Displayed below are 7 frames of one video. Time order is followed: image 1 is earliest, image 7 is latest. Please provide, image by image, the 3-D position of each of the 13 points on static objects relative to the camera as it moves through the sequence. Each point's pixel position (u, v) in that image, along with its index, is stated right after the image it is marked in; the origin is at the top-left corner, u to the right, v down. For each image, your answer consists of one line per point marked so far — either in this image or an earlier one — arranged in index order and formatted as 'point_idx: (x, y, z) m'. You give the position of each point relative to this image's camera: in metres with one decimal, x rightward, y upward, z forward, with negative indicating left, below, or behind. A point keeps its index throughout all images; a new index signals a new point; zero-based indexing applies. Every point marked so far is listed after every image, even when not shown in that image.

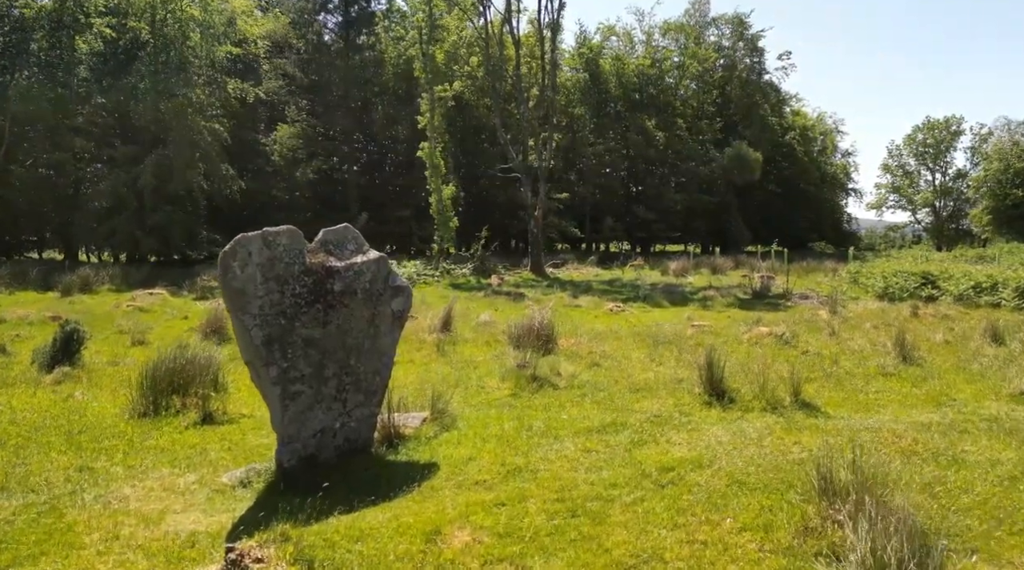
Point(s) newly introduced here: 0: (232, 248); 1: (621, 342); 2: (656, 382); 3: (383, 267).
0: (-2.6, +0.3, +9.2) m
1: (+1.7, -0.9, +15.2) m
2: (+1.8, -1.2, +12.2) m
3: (-1.3, +0.2, +9.9) m
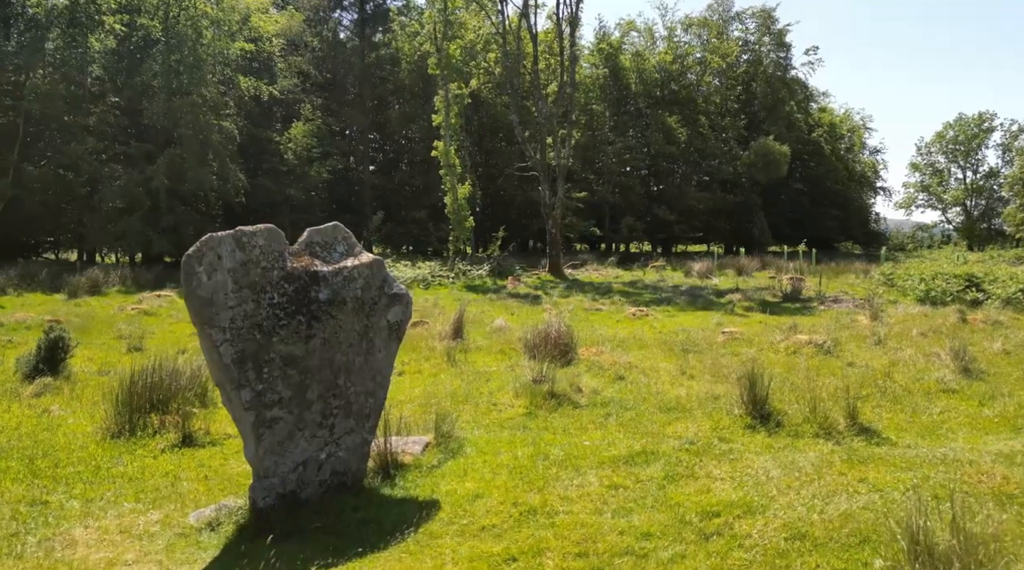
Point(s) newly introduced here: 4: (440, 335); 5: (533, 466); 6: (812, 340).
0: (-2.5, +0.3, +7.9) m
1: (+1.9, -0.9, +13.9) m
2: (+1.9, -1.3, +10.8) m
3: (-1.2, +0.1, +8.6) m
4: (-1.1, -0.7, +14.8) m
5: (+0.2, -1.7, +9.0) m
6: (+4.3, -0.8, +14.0) m
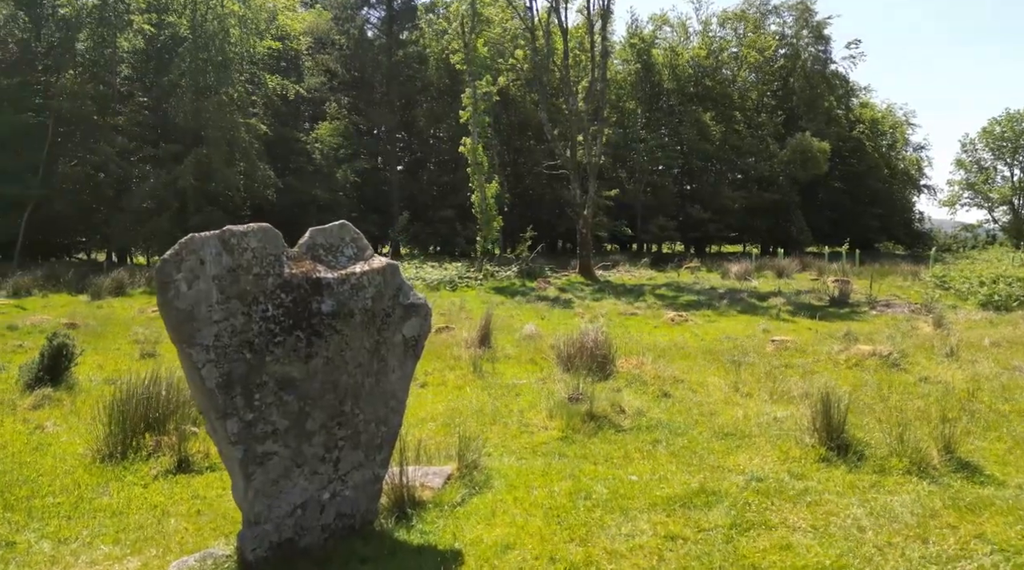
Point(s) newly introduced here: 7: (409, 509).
0: (-2.2, +0.2, +6.7) m
1: (+2.3, -1.0, +12.6) m
2: (+2.3, -1.4, +9.5) m
3: (-0.9, +0.1, +7.4) m
4: (-0.7, -0.8, +13.5) m
5: (+0.5, -1.7, +7.7) m
6: (+4.7, -0.9, +12.6) m
7: (-0.8, -1.7, +7.7) m
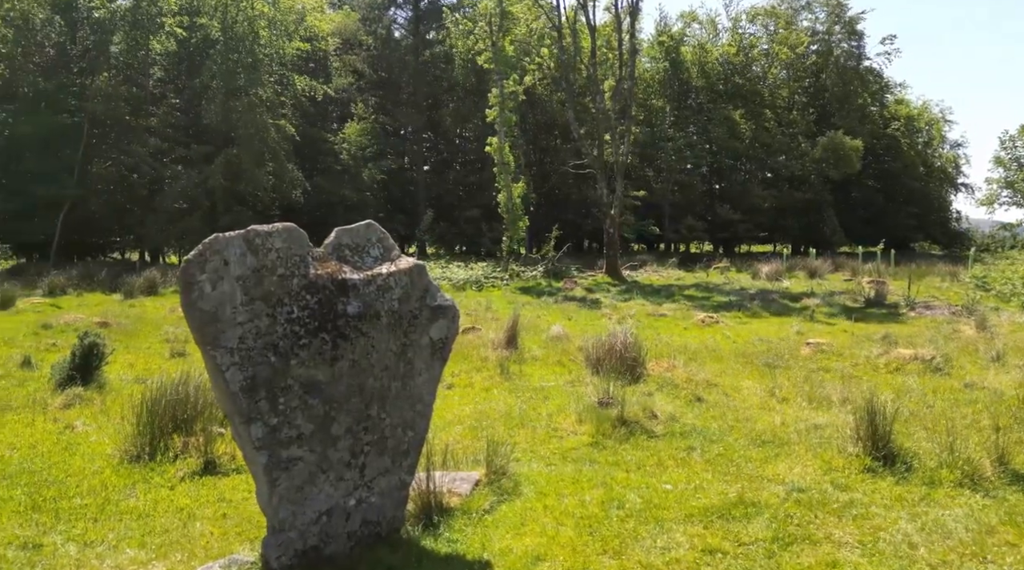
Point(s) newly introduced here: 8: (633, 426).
0: (-2.0, +0.2, +6.5) m
1: (+2.6, -1.0, +12.3) m
2: (+2.6, -1.4, +9.2) m
3: (-0.7, 0.0, +7.2) m
4: (-0.3, -0.8, +13.3) m
5: (+0.7, -1.8, +7.5) m
6: (+5.1, -0.9, +12.3) m
7: (-0.6, -1.7, +7.5) m
8: (+1.2, -1.3, +9.4) m
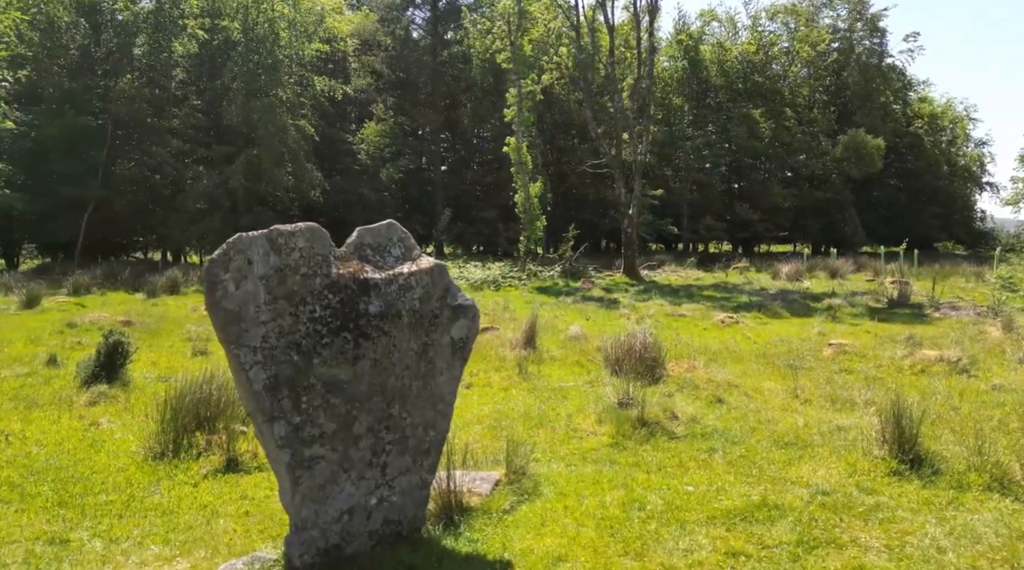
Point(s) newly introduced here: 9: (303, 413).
0: (-1.9, +0.2, +6.6) m
1: (+2.9, -1.0, +12.2) m
2: (+2.7, -1.4, +9.1) m
3: (-0.5, 0.0, +7.2) m
4: (0.0, -0.8, +13.3) m
5: (+0.9, -1.8, +7.5) m
6: (+5.3, -0.9, +12.2) m
7: (-0.4, -1.7, +7.5) m
8: (+1.3, -1.3, +9.4) m
9: (-1.4, -0.9, +6.7) m
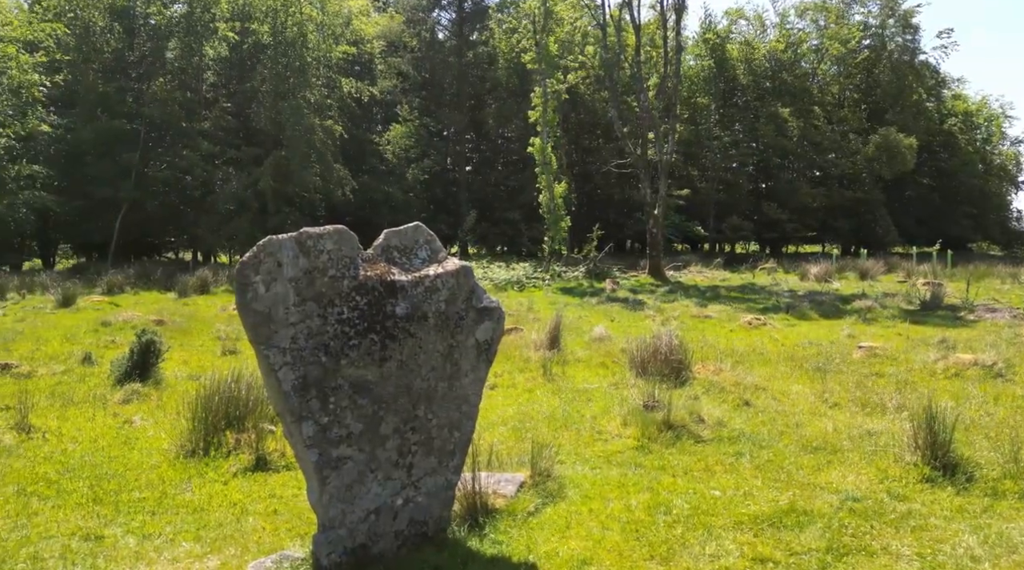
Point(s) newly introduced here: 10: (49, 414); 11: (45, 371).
0: (-1.7, +0.2, +6.6) m
1: (+3.2, -1.0, +12.2) m
2: (+3.0, -1.4, +9.1) m
3: (-0.3, 0.0, +7.2) m
4: (+0.3, -0.8, +13.3) m
5: (+1.1, -1.8, +7.5) m
6: (+5.6, -0.9, +12.1) m
7: (-0.2, -1.8, +7.5) m
8: (+1.6, -1.4, +9.4) m
9: (-1.2, -0.9, +6.8) m
10: (-4.9, -1.4, +10.4) m
11: (-5.8, -1.1, +12.2) m
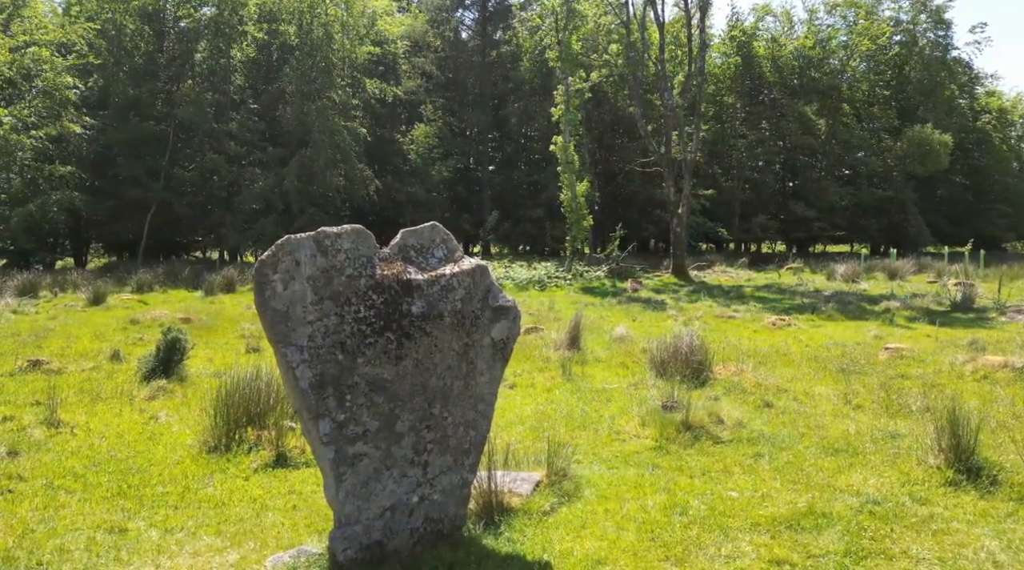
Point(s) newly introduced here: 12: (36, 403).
0: (-1.6, +0.2, +6.7) m
1: (+3.4, -1.1, +12.1) m
2: (+3.1, -1.4, +9.0) m
3: (-0.2, 0.0, +7.2) m
4: (+0.6, -0.8, +13.3) m
5: (+1.2, -1.8, +7.5) m
6: (+5.8, -0.9, +11.9) m
7: (-0.1, -1.8, +7.5) m
8: (+1.7, -1.4, +9.3) m
9: (-1.1, -0.9, +6.8) m
10: (-4.7, -1.3, +10.5) m
11: (-5.5, -1.0, +12.3) m
12: (-5.2, -1.3, +10.7) m
